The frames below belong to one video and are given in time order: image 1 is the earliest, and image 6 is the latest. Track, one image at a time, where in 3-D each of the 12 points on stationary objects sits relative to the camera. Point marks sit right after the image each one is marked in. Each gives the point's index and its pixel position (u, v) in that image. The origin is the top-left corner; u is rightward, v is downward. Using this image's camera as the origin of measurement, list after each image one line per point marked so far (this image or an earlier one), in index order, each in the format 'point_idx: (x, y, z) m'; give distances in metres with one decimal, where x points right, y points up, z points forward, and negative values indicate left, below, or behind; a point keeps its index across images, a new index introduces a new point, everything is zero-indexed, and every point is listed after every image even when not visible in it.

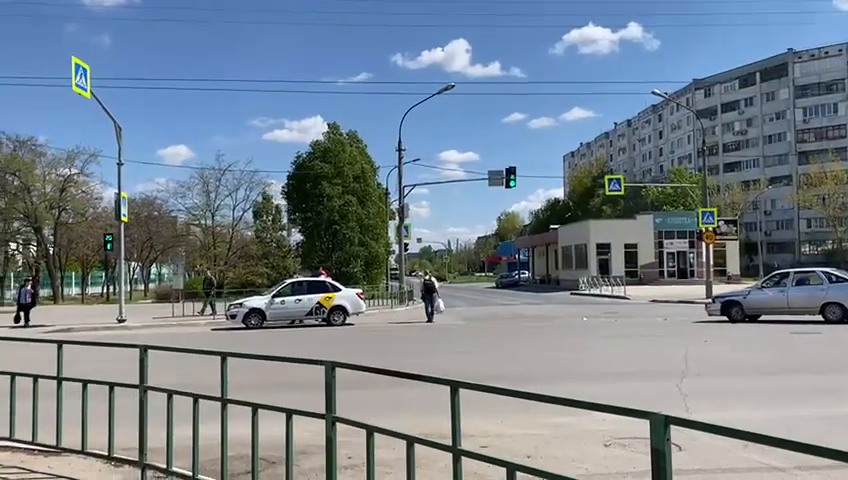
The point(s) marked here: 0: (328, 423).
0: (-0.5, -1.0, +4.2) m
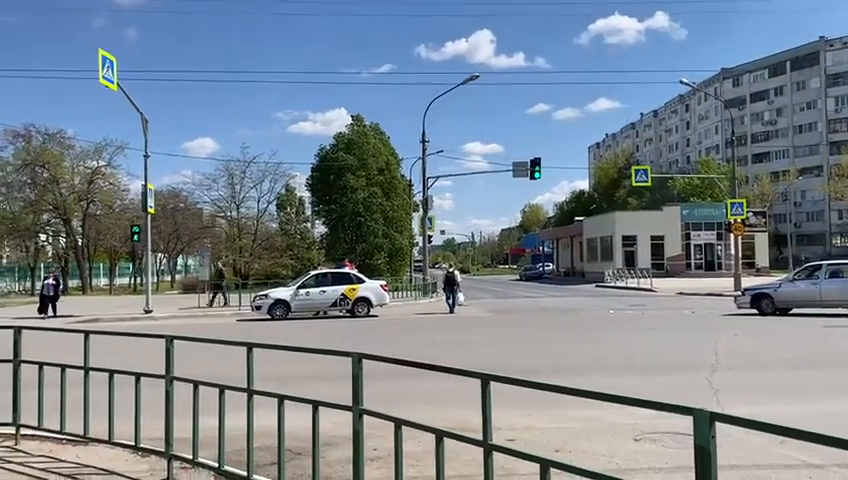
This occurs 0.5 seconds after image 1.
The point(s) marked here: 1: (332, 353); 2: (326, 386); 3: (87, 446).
0: (-0.4, -1.0, +4.2) m
1: (-0.6, -0.7, +4.7) m
2: (-1.3, -2.0, +10.2) m
3: (-3.0, -1.8, +6.7) m
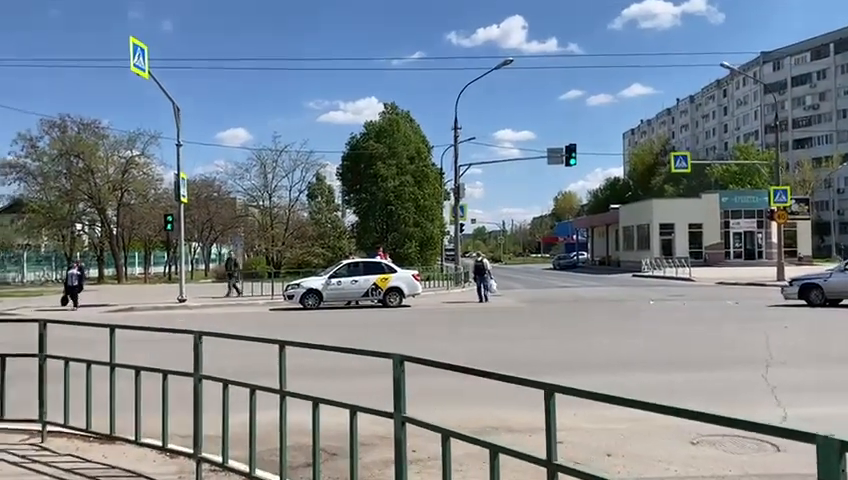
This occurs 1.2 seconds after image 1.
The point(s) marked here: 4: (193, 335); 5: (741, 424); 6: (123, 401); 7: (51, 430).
0: (-0.1, -0.9, +3.8) m
1: (-0.3, -0.7, +4.3) m
2: (-0.8, -1.8, +9.8) m
3: (-2.7, -1.7, +6.4) m
4: (-1.8, -0.7, +5.7) m
5: (+1.0, -0.6, +2.4) m
6: (-3.7, -1.9, +9.1) m
7: (-3.4, -1.7, +6.7) m
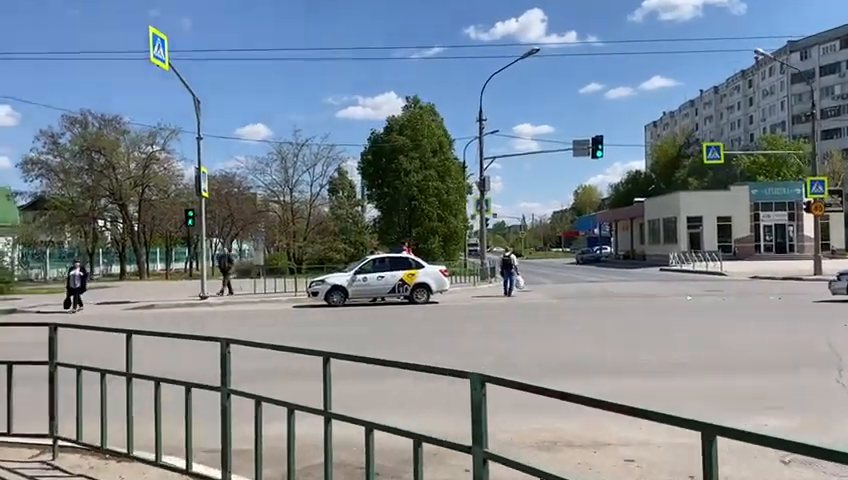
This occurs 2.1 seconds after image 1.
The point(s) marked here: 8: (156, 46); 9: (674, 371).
0: (+0.2, -0.9, +3.1) m
1: (0.0, -0.6, +3.6) m
2: (-0.3, -1.8, +9.2) m
3: (-2.3, -1.7, +5.8) m
4: (-1.4, -0.7, +5.0) m
5: (+1.3, -0.5, +1.6) m
6: (-3.2, -1.9, +8.5) m
7: (-2.9, -1.7, +6.1) m
8: (-7.1, +5.2, +19.9) m
9: (+3.3, -1.7, +10.2) m
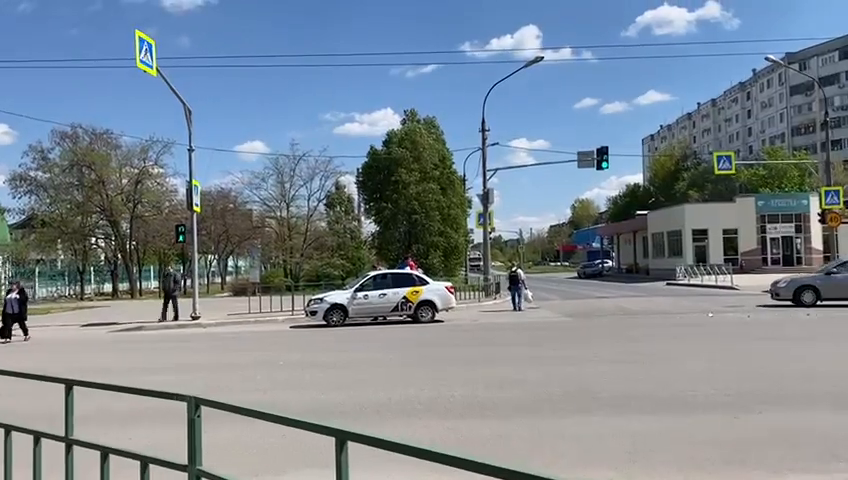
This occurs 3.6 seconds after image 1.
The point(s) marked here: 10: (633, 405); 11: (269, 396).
0: (+0.4, -0.9, +1.9) m
1: (+0.2, -0.7, +2.5) m
2: (-0.1, -1.9, +7.9) m
3: (-2.0, -1.8, +4.6) m
4: (-1.2, -0.8, +3.8) m
5: (+1.5, -0.5, +0.5) m
6: (-3.0, -2.0, +7.2) m
7: (-2.7, -1.8, +4.9) m
8: (-7.0, +4.7, +18.8) m
9: (+3.5, -1.9, +9.1) m
10: (+2.4, -1.9, +9.1) m
11: (-2.1, -2.1, +10.5) m
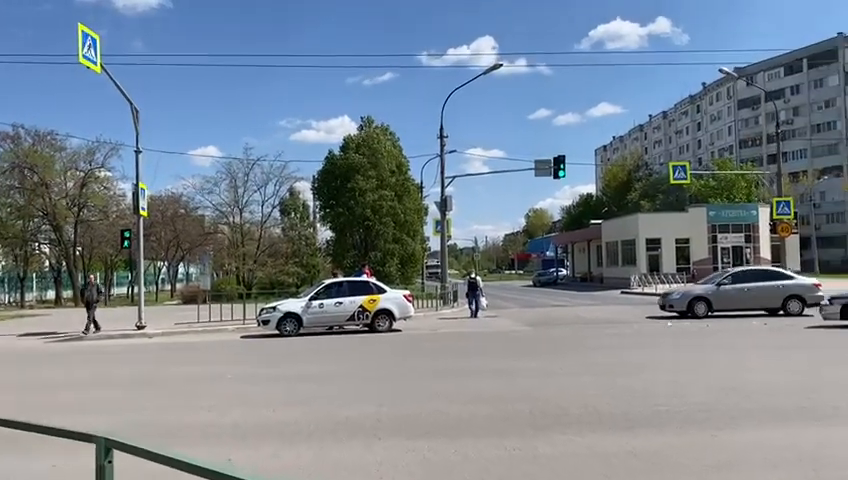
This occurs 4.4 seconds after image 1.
0: (+0.4, -0.9, +1.4) m
1: (+0.2, -0.7, +2.0) m
2: (-0.5, -2.0, +7.4) m
3: (-2.2, -1.8, +3.9) m
4: (-1.3, -0.8, +3.3) m
5: (+1.6, -0.5, +0.1) m
6: (-3.3, -2.1, +6.5) m
7: (-2.9, -1.8, +4.2) m
8: (-8.0, +4.6, +17.9) m
9: (+3.1, -2.0, +8.8) m
10: (+2.0, -2.0, +8.7) m
11: (-2.7, -2.1, +9.8) m
